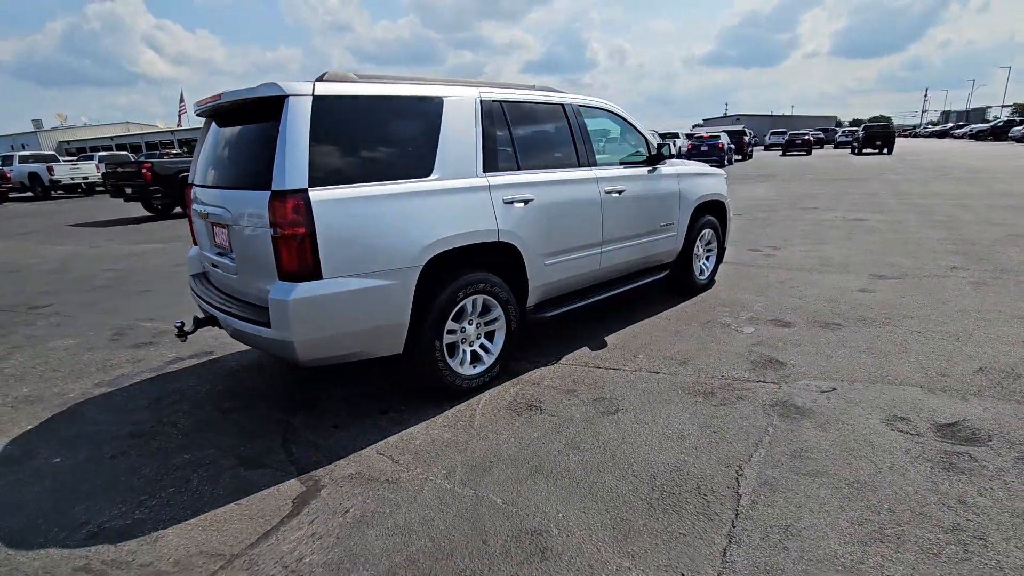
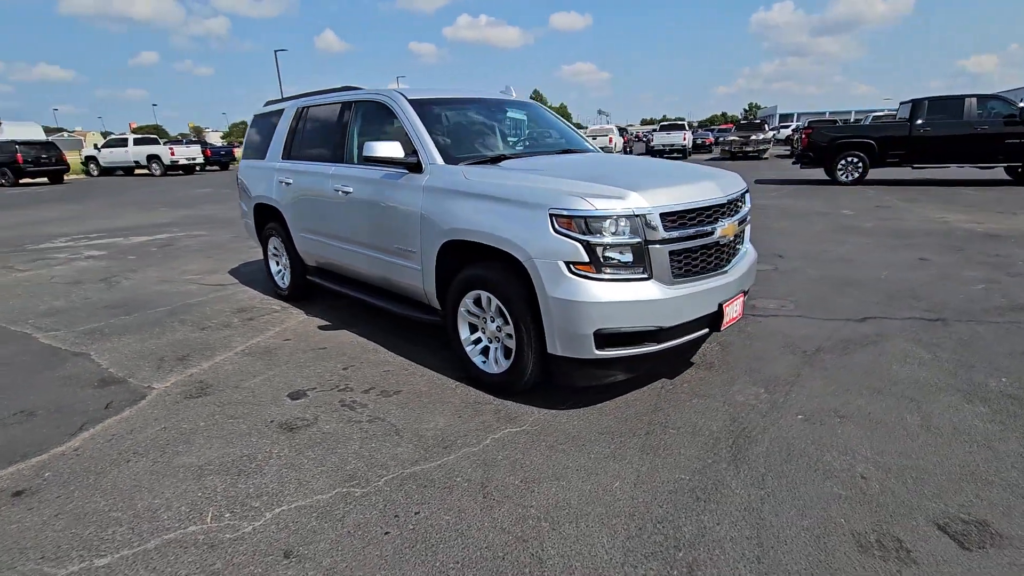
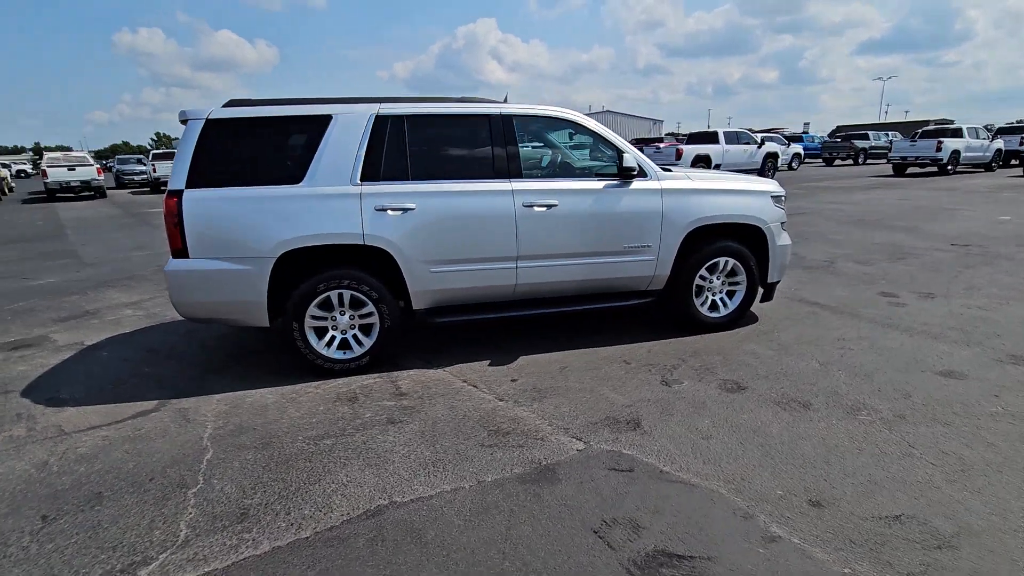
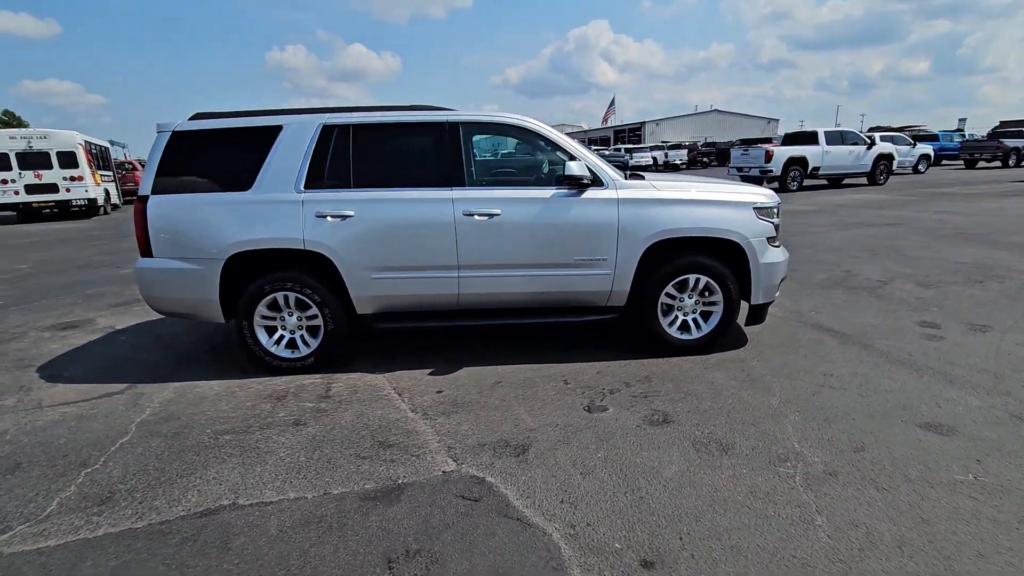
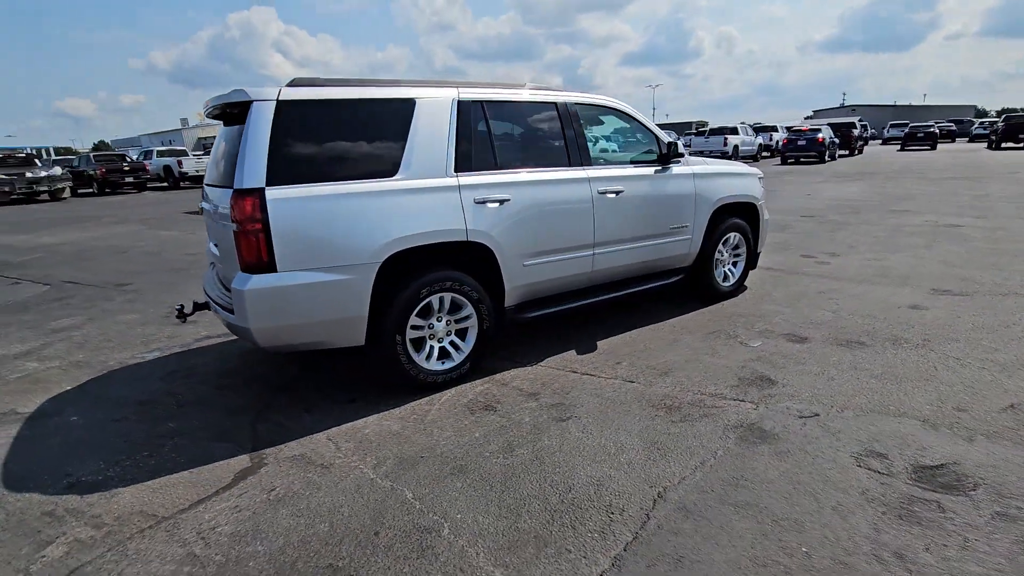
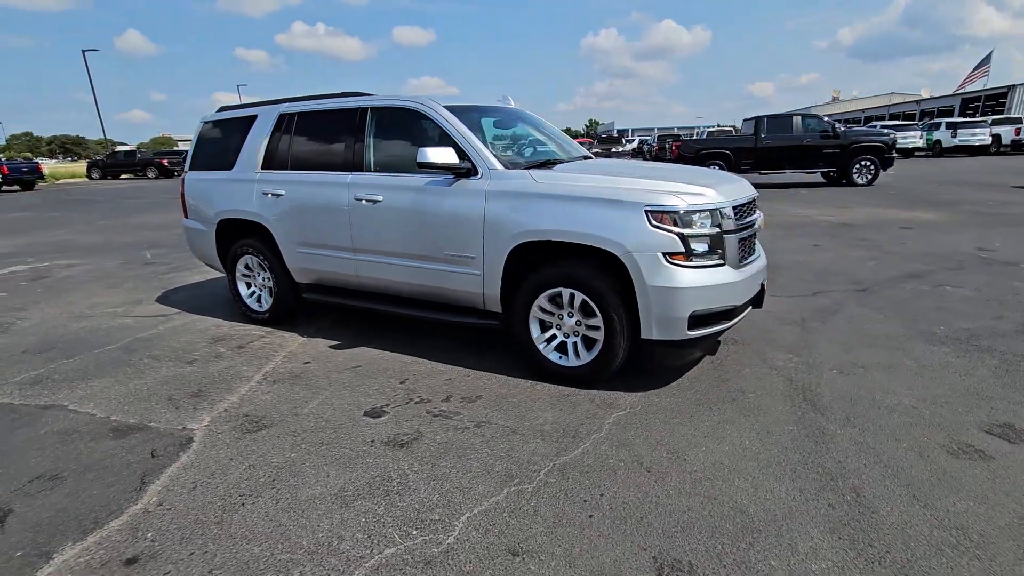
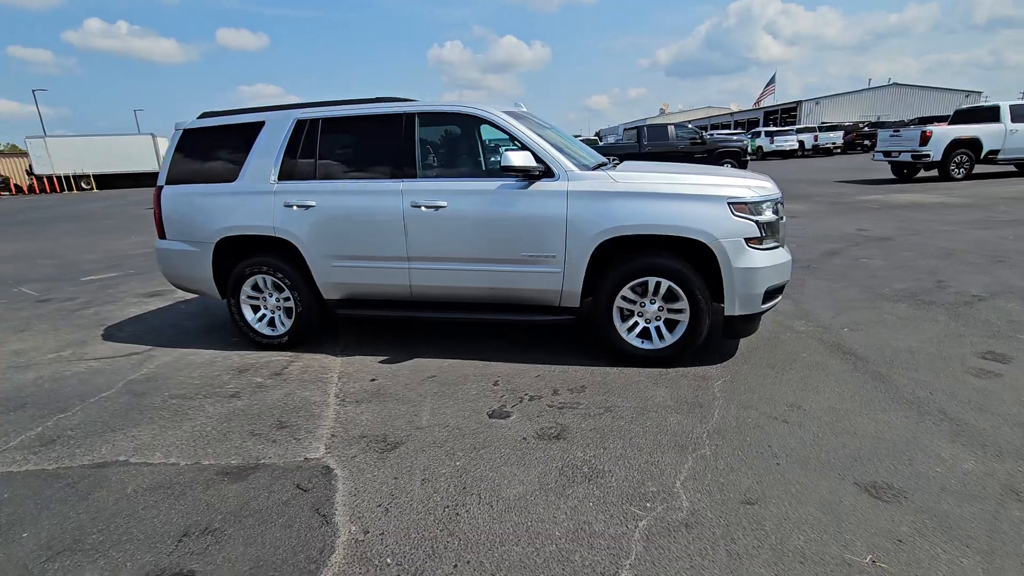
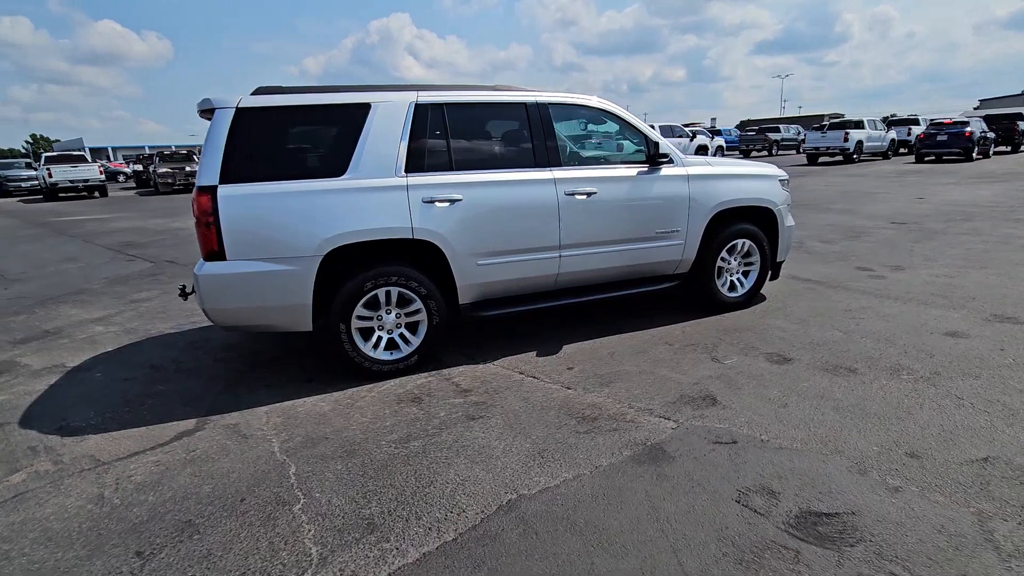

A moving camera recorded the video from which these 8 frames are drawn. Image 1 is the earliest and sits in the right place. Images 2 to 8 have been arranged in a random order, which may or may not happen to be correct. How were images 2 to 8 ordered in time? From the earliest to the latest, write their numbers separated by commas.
5, 8, 3, 4, 7, 6, 2
